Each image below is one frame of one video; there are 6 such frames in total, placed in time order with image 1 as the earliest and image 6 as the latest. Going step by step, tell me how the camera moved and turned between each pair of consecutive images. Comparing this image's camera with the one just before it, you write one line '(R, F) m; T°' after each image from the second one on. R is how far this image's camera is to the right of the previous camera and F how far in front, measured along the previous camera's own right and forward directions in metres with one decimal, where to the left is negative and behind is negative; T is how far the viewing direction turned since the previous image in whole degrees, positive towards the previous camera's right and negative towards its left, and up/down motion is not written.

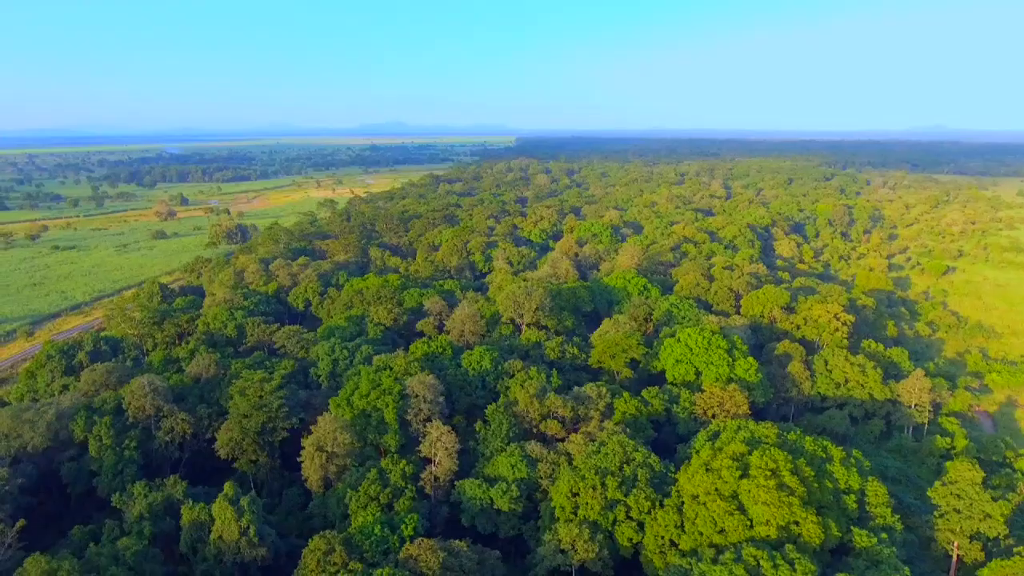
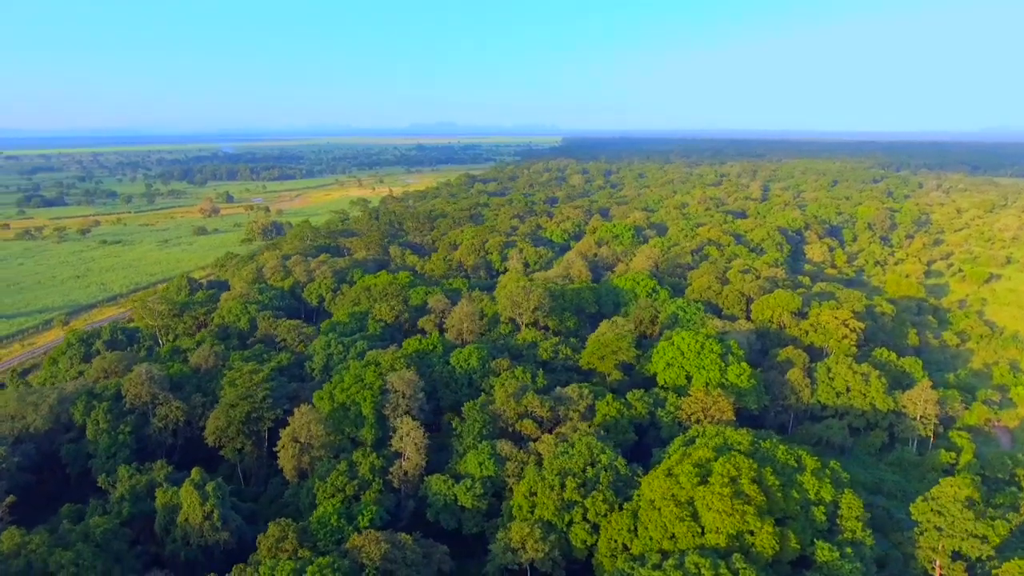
(+2.9, -0.1) m; -4°
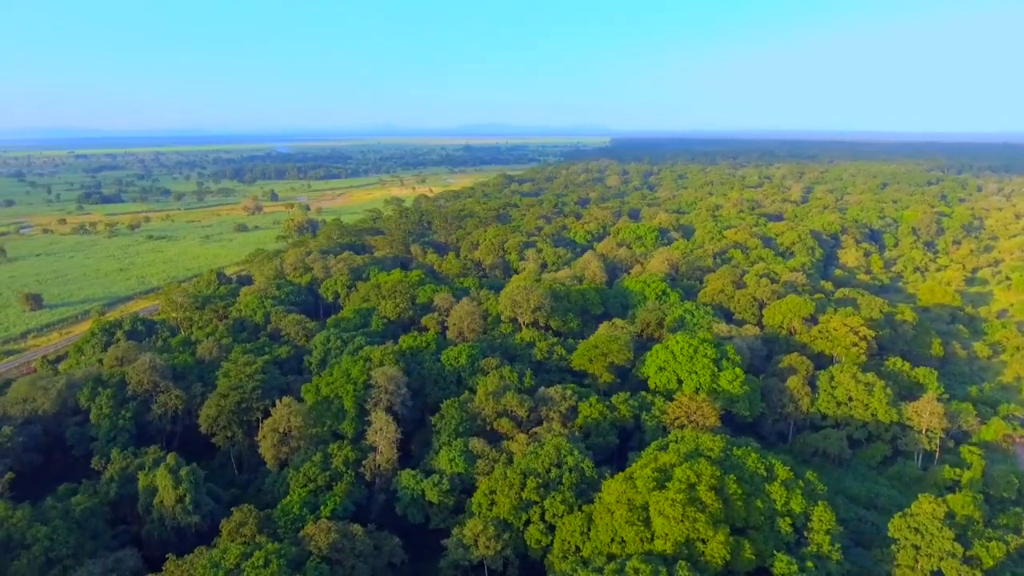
(+3.0, 0.0) m; -4°
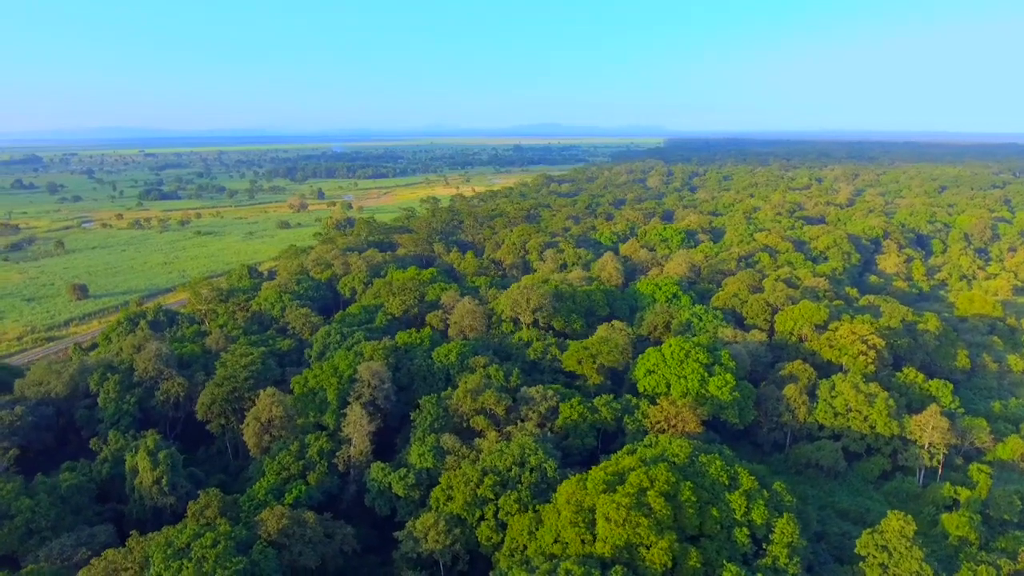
(+3.2, 0.0) m; -5°
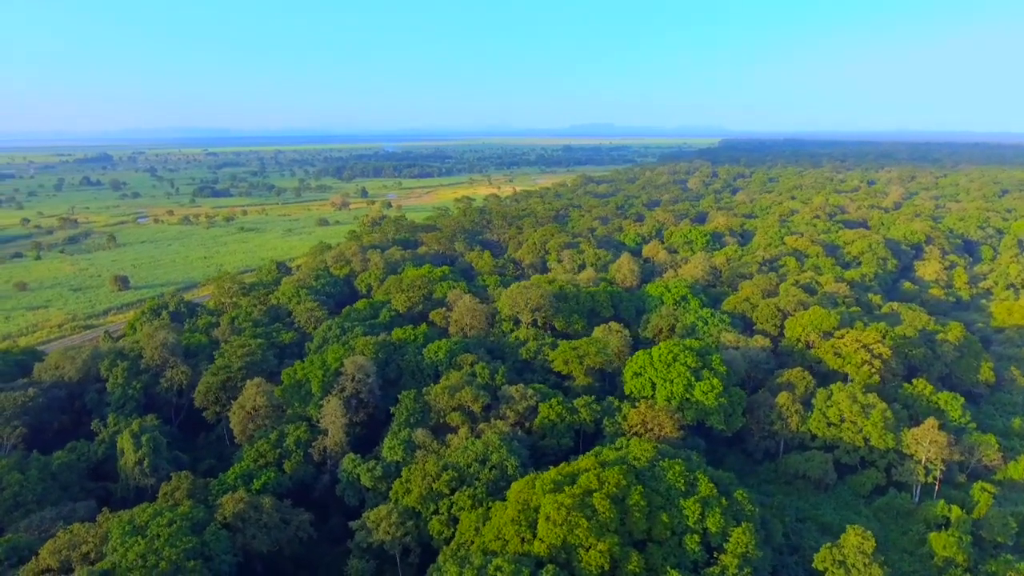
(+3.2, 0.0) m; -5°
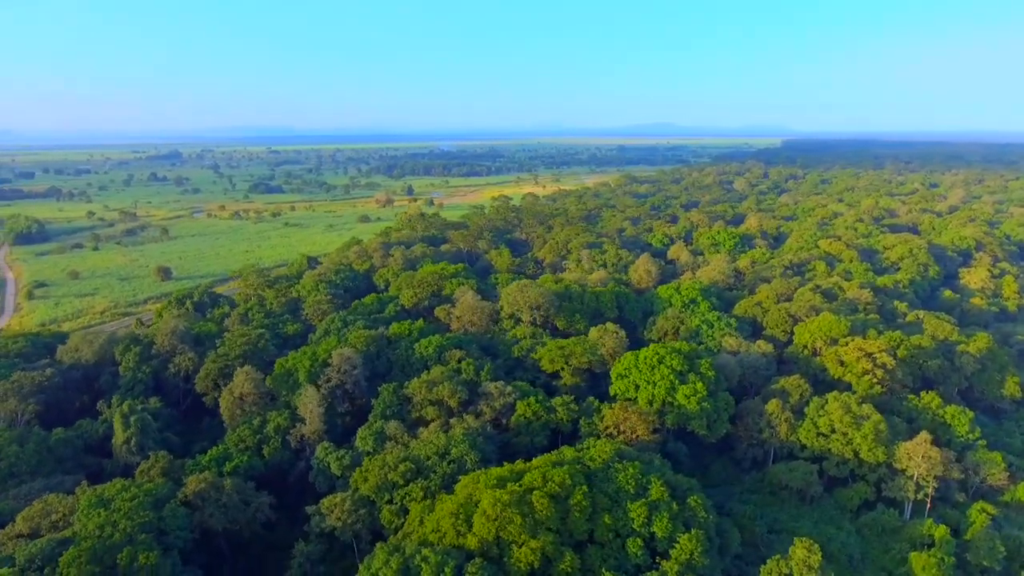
(+3.5, 0.0) m; -5°
